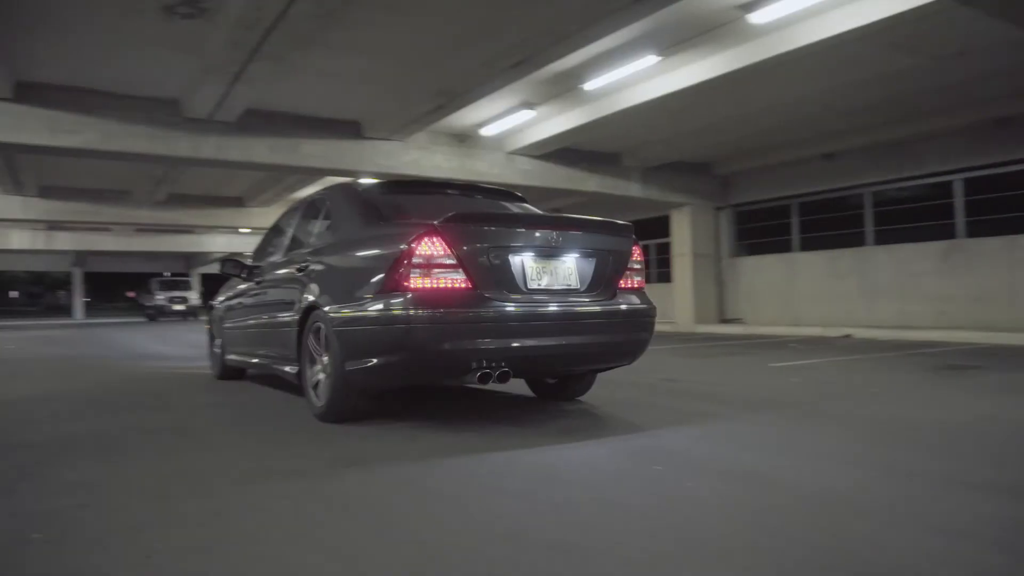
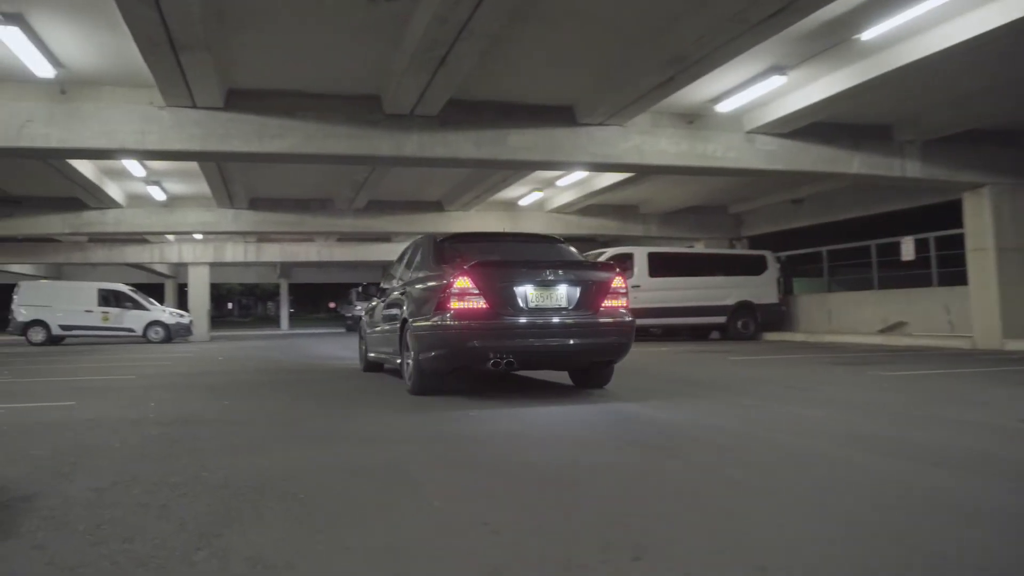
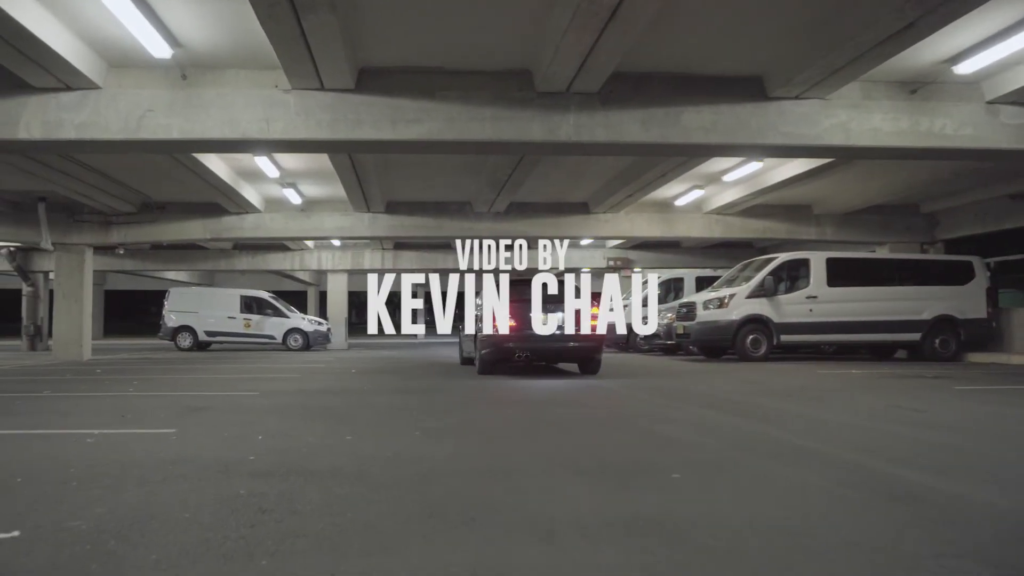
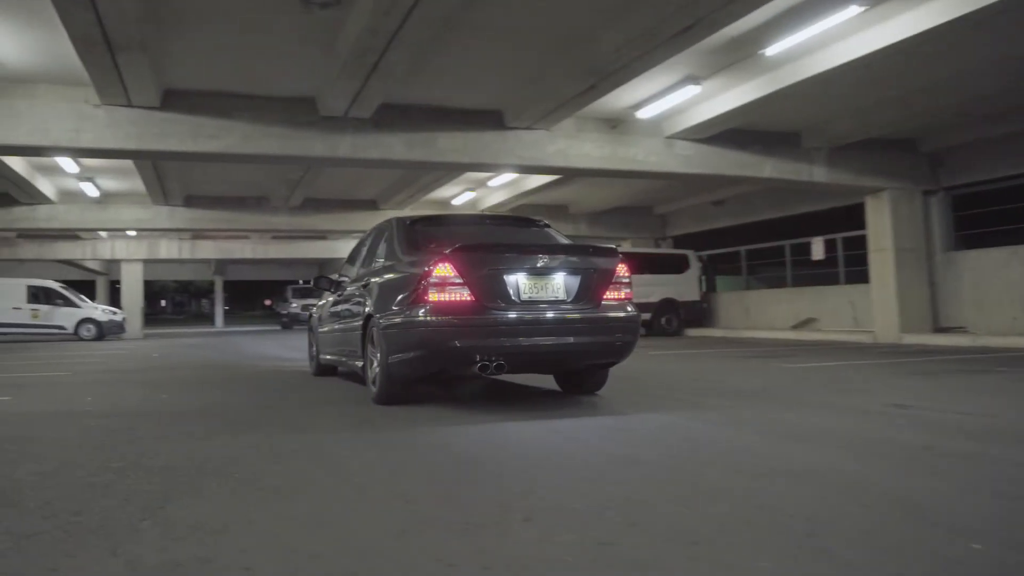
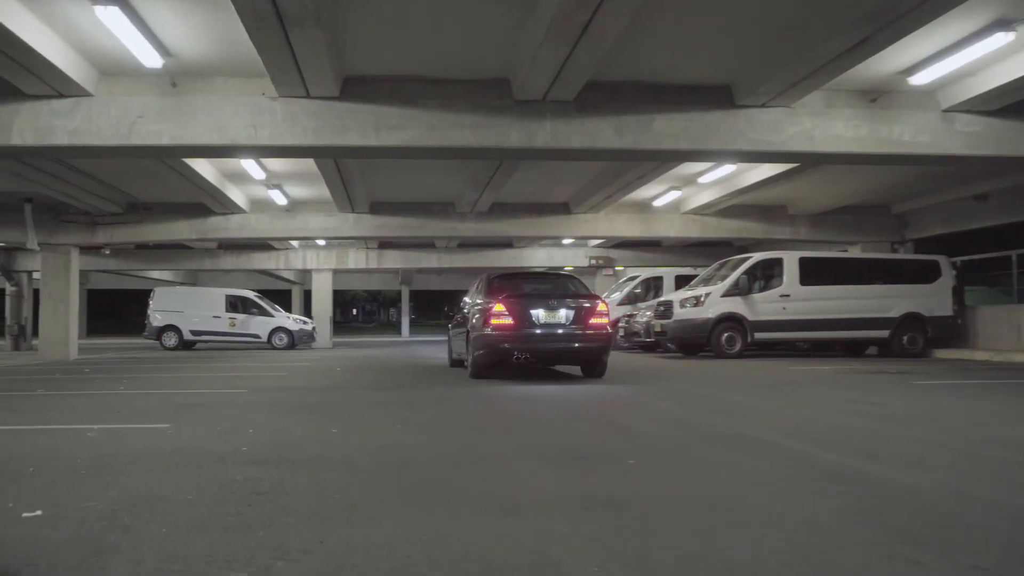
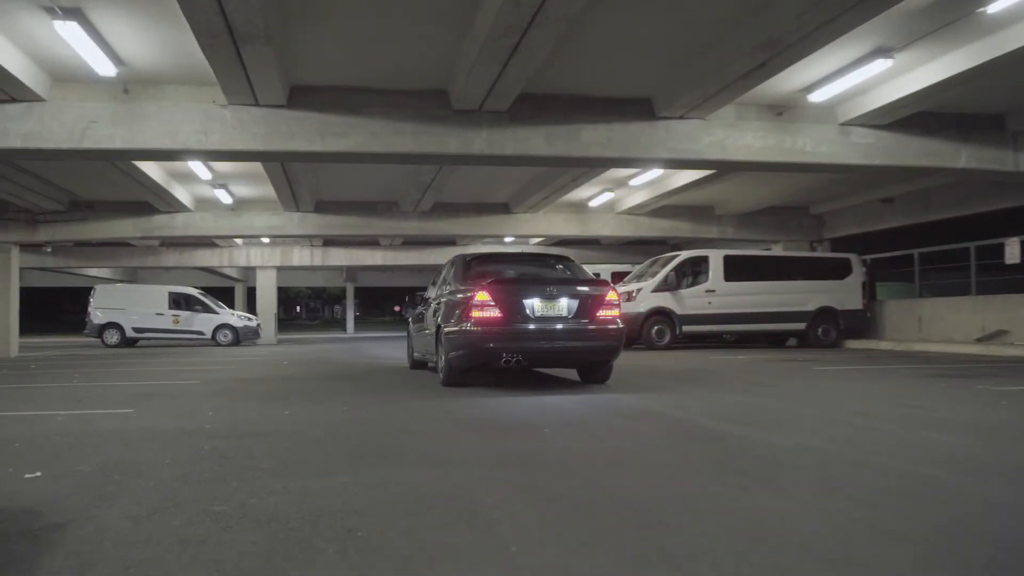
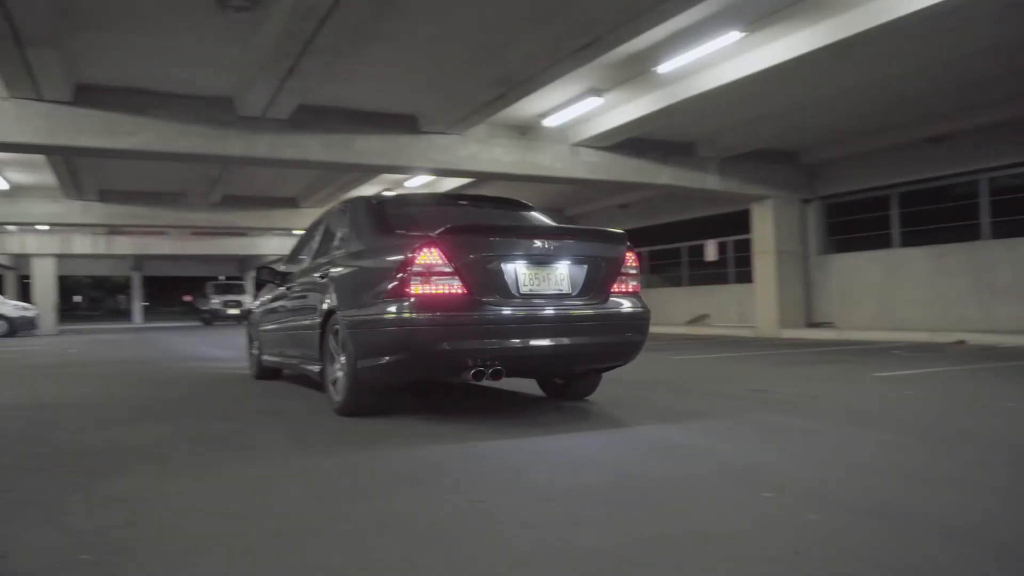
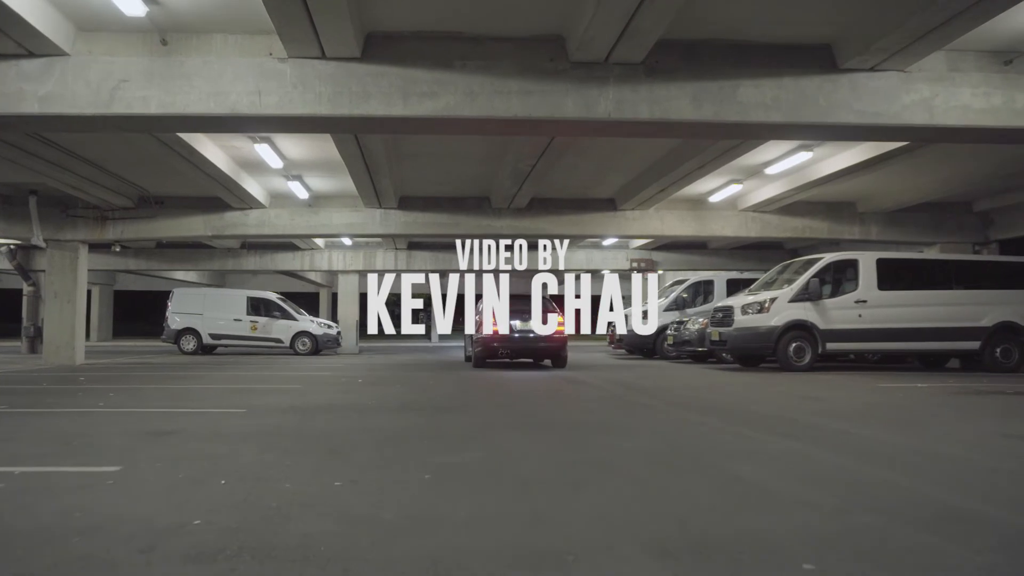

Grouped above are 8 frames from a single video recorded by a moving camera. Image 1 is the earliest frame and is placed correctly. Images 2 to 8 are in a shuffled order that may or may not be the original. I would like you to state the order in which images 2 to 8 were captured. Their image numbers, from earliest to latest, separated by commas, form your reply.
7, 4, 2, 6, 5, 3, 8
